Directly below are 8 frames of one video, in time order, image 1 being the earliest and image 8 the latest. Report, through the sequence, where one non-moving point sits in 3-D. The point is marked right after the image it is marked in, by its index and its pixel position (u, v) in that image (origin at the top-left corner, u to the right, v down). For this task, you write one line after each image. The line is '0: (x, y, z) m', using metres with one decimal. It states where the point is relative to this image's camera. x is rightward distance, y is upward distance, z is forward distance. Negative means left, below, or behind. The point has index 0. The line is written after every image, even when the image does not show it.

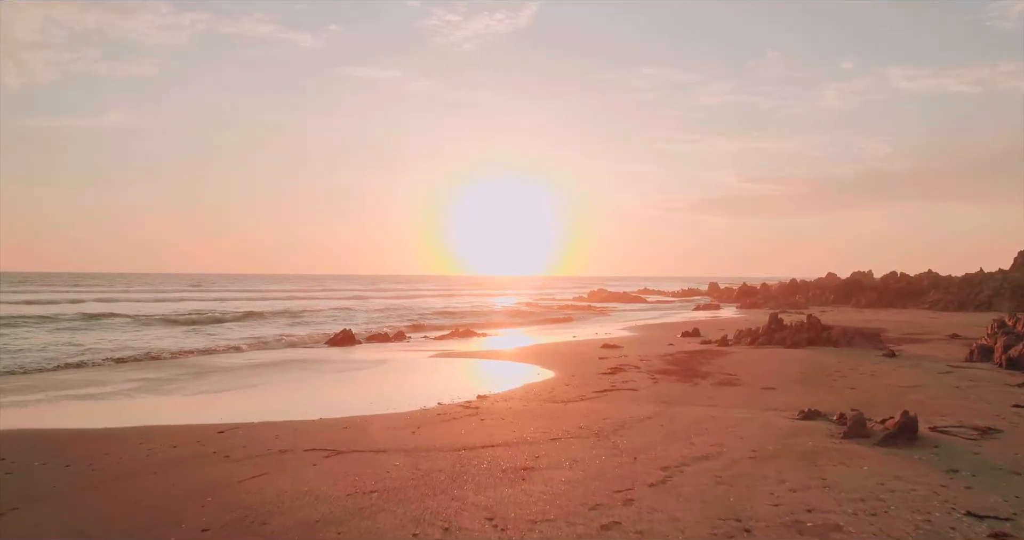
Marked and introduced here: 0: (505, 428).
0: (-0.1, -2.5, +9.5) m
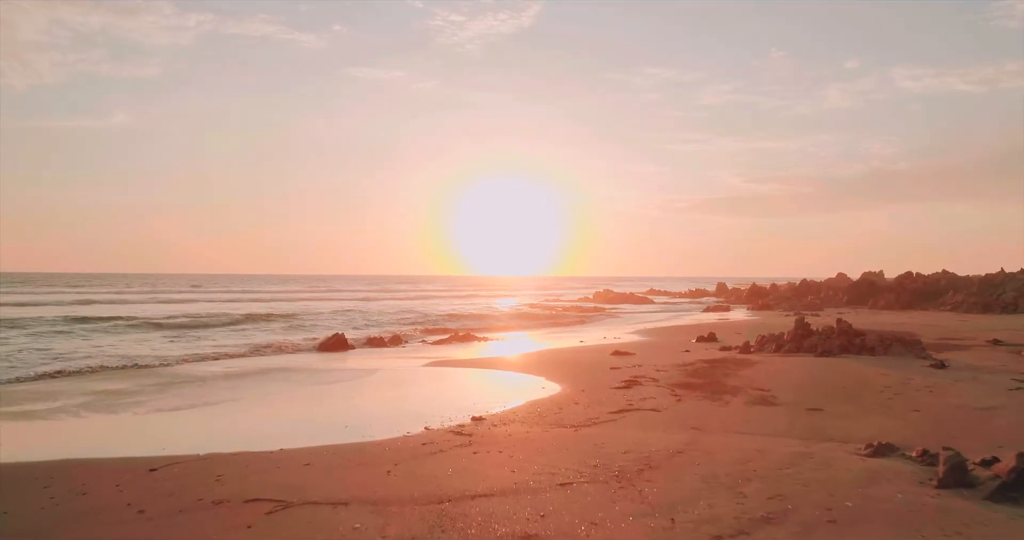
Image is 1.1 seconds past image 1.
0: (-0.1, -2.5, +7.7) m
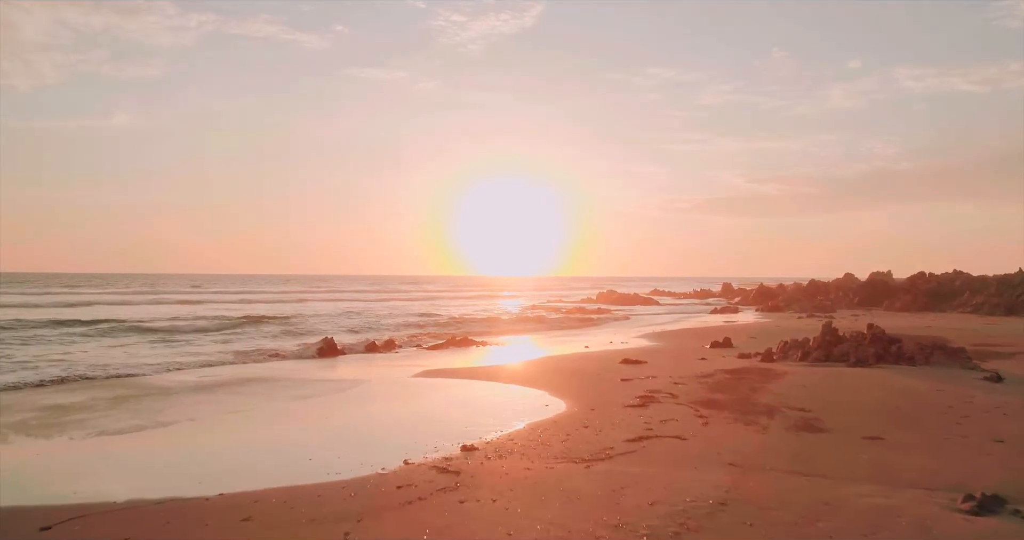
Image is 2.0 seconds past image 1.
0: (-0.2, -2.5, +5.9) m
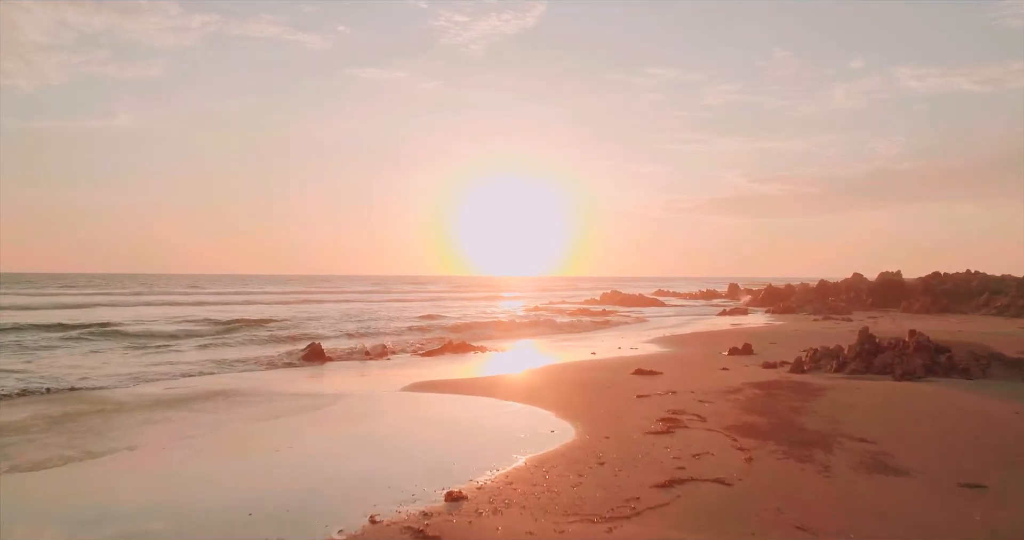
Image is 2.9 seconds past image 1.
0: (-0.2, -2.5, +4.0) m
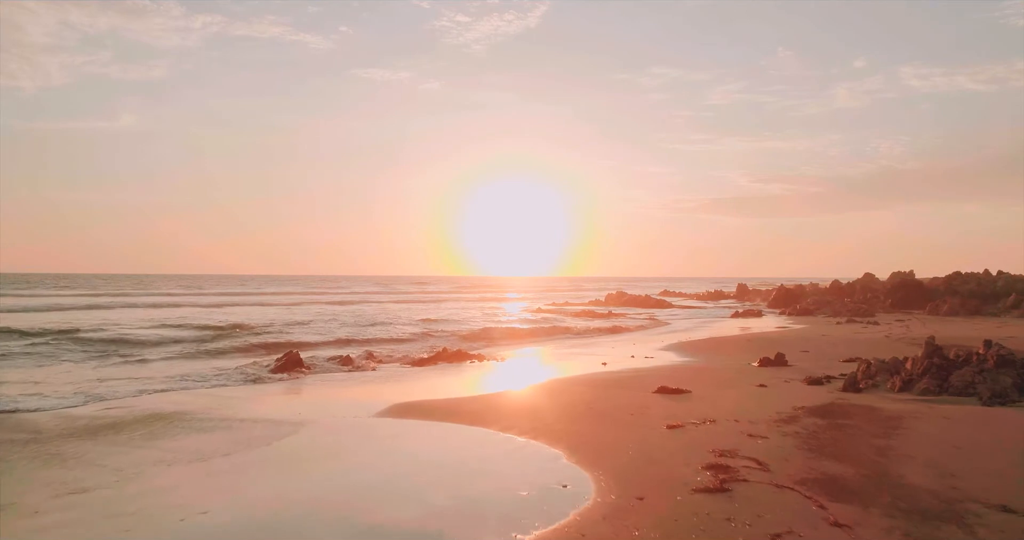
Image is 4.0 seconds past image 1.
0: (-0.2, -2.5, +1.4) m
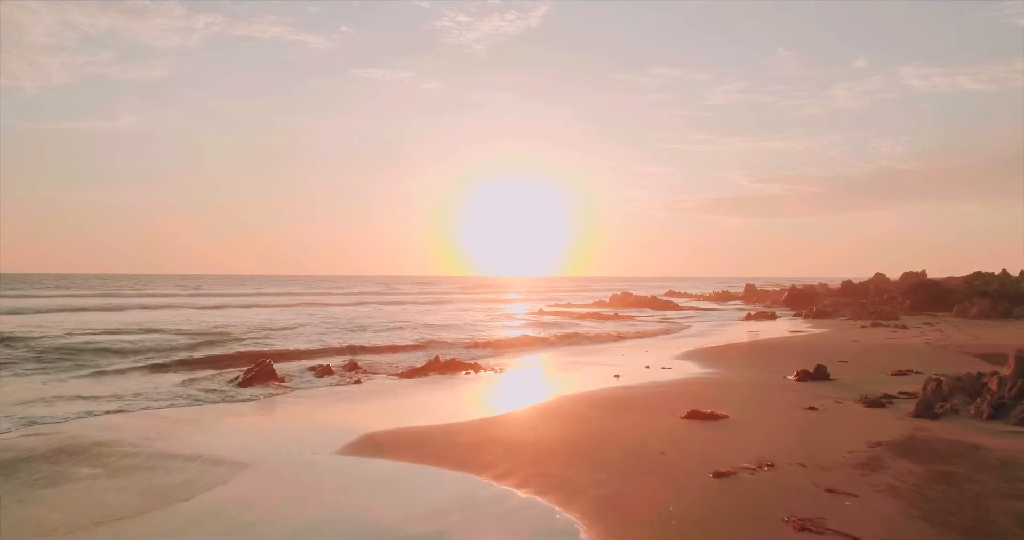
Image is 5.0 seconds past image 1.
0: (-0.3, -2.5, -1.2) m
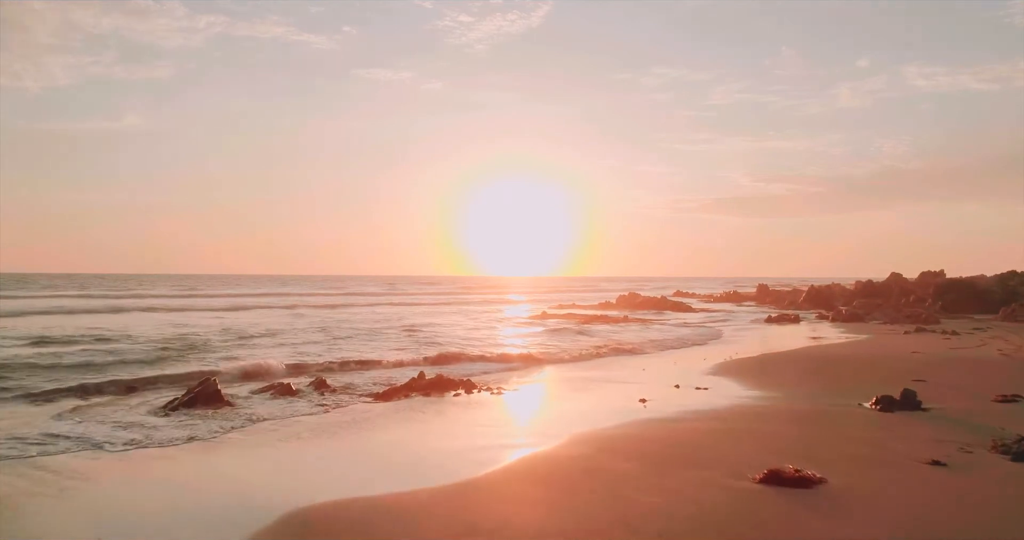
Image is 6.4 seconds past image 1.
0: (-0.3, -2.5, -4.9) m
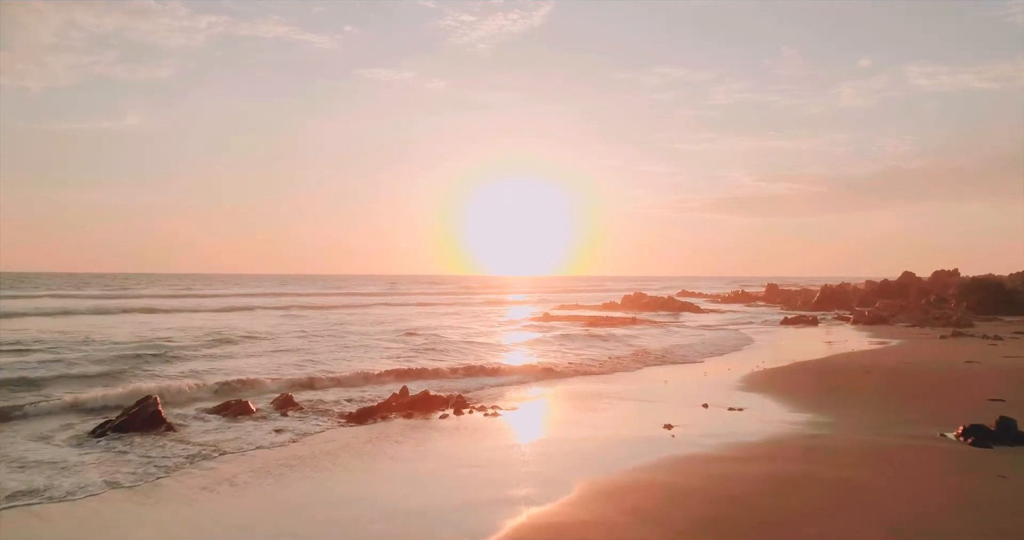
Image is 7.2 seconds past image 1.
0: (-0.4, -2.4, -7.5) m
